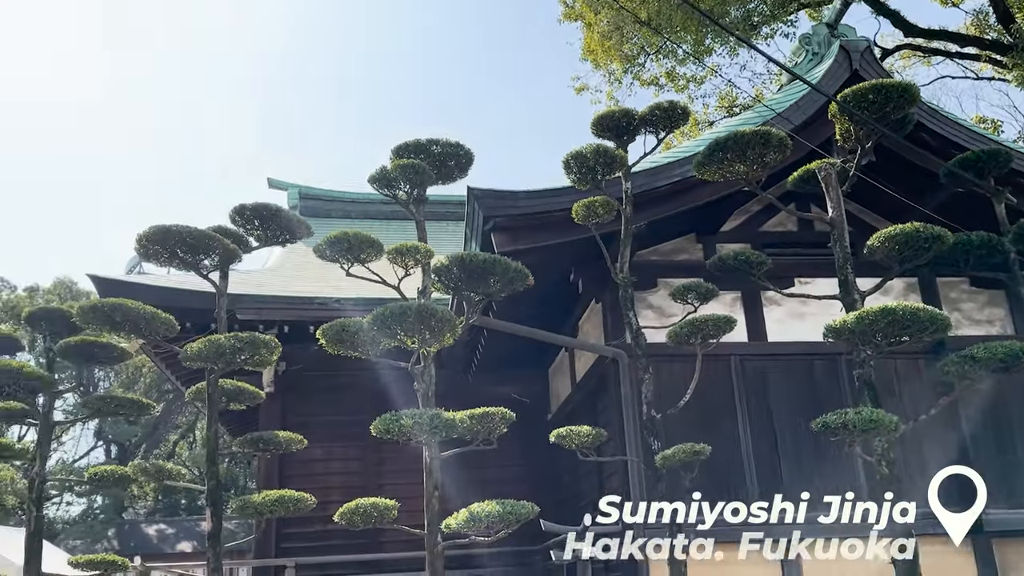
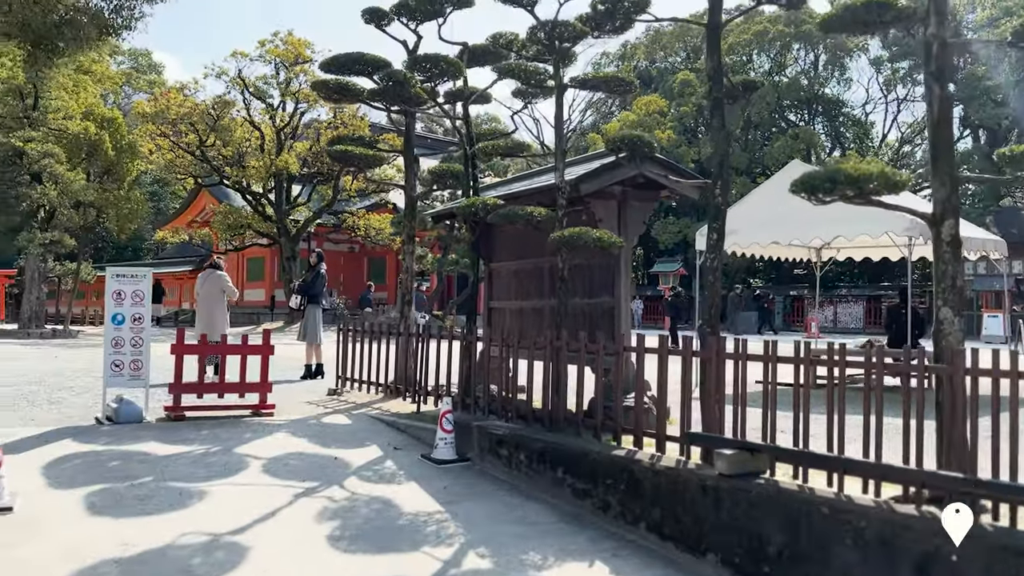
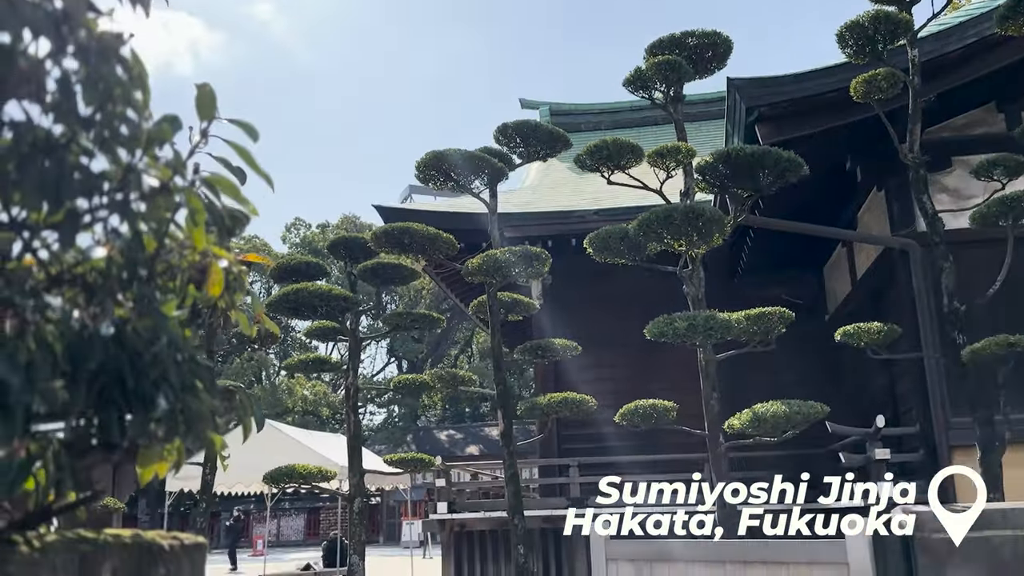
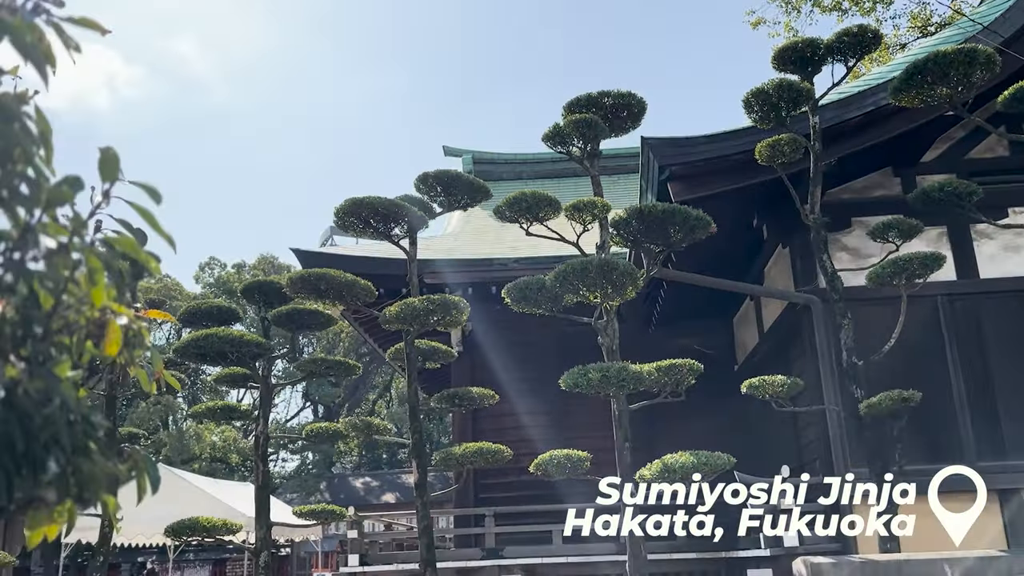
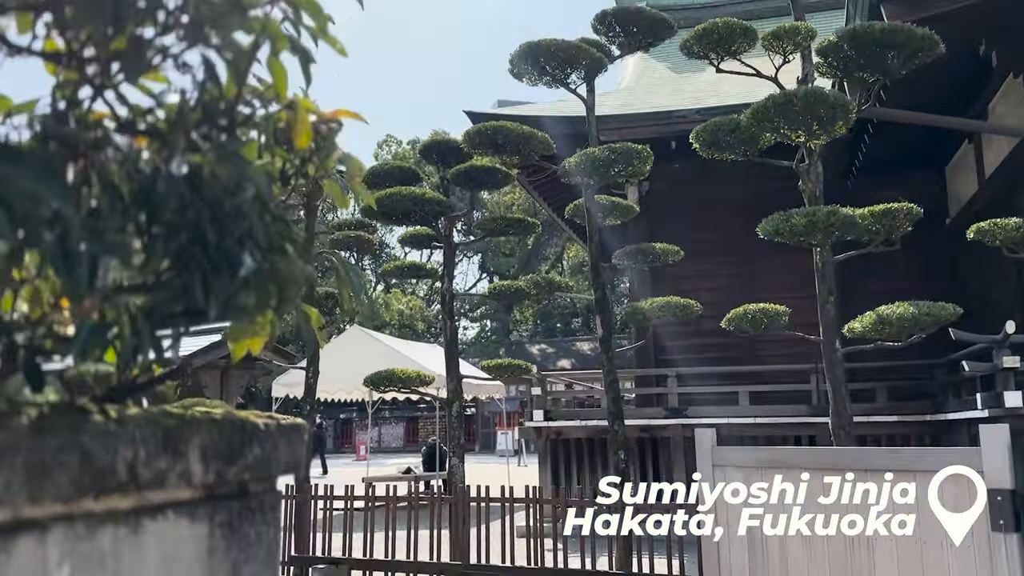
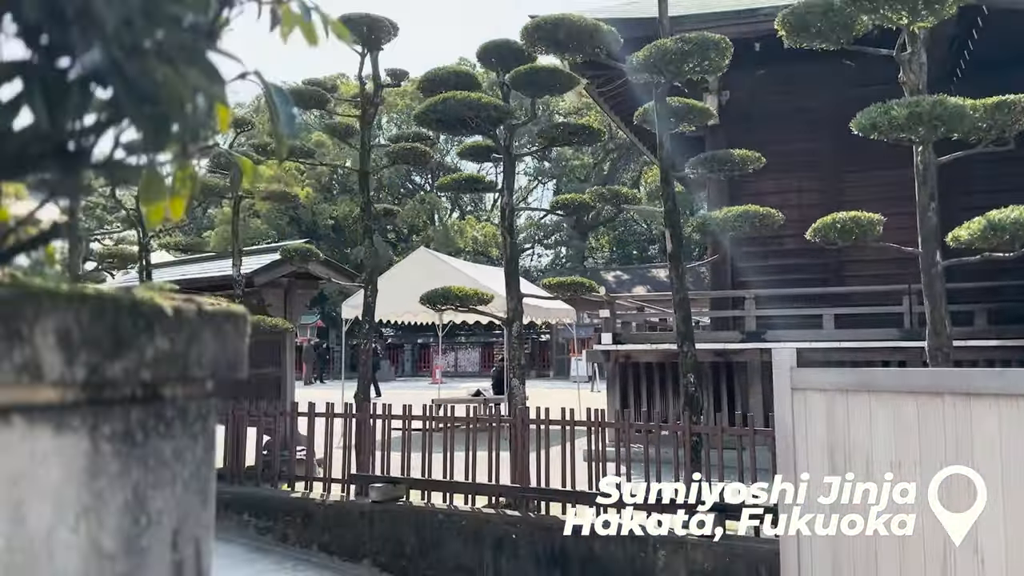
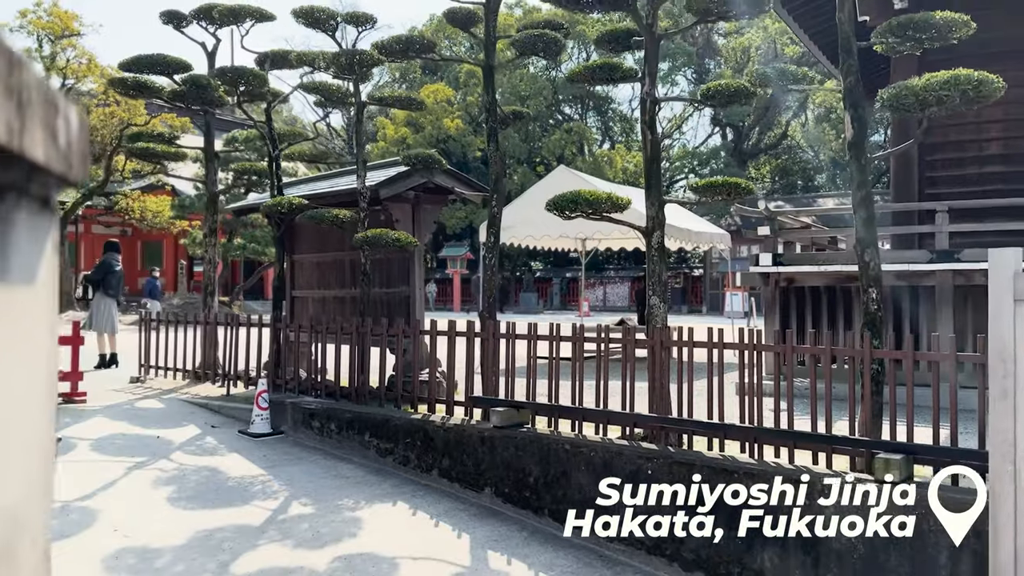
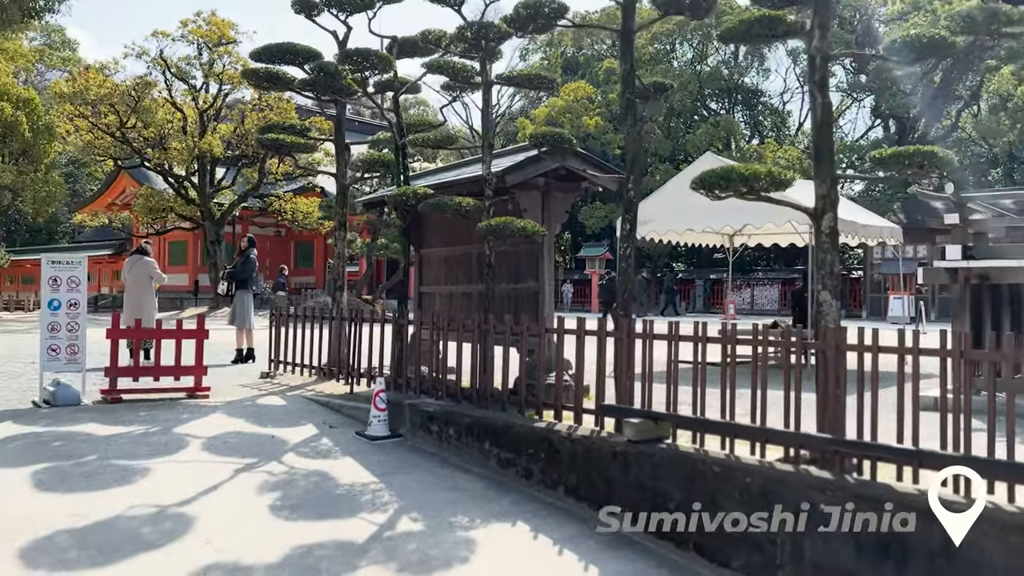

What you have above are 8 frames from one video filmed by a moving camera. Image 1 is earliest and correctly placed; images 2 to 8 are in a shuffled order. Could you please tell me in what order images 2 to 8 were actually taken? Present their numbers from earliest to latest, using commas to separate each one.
4, 3, 5, 6, 7, 8, 2
